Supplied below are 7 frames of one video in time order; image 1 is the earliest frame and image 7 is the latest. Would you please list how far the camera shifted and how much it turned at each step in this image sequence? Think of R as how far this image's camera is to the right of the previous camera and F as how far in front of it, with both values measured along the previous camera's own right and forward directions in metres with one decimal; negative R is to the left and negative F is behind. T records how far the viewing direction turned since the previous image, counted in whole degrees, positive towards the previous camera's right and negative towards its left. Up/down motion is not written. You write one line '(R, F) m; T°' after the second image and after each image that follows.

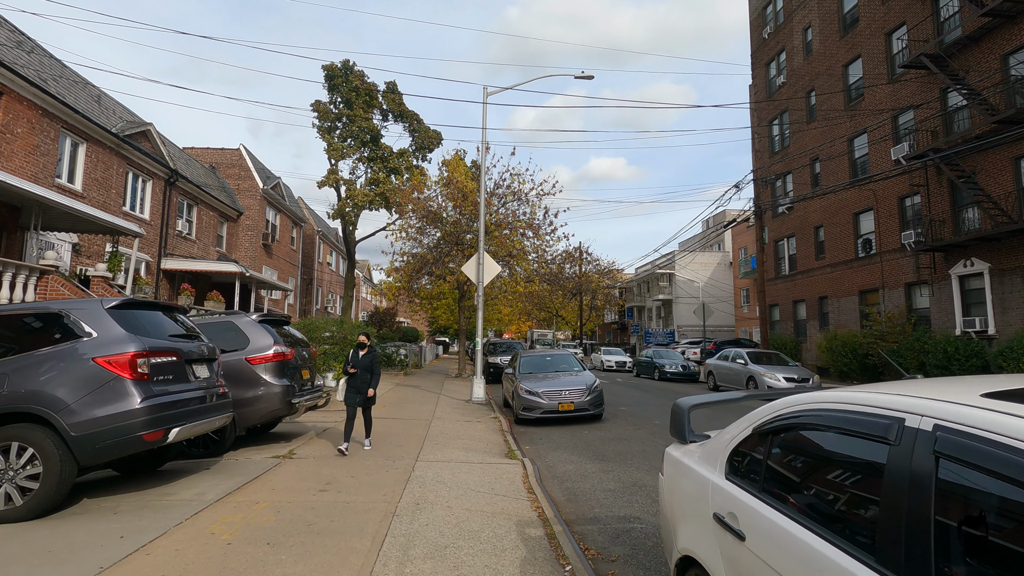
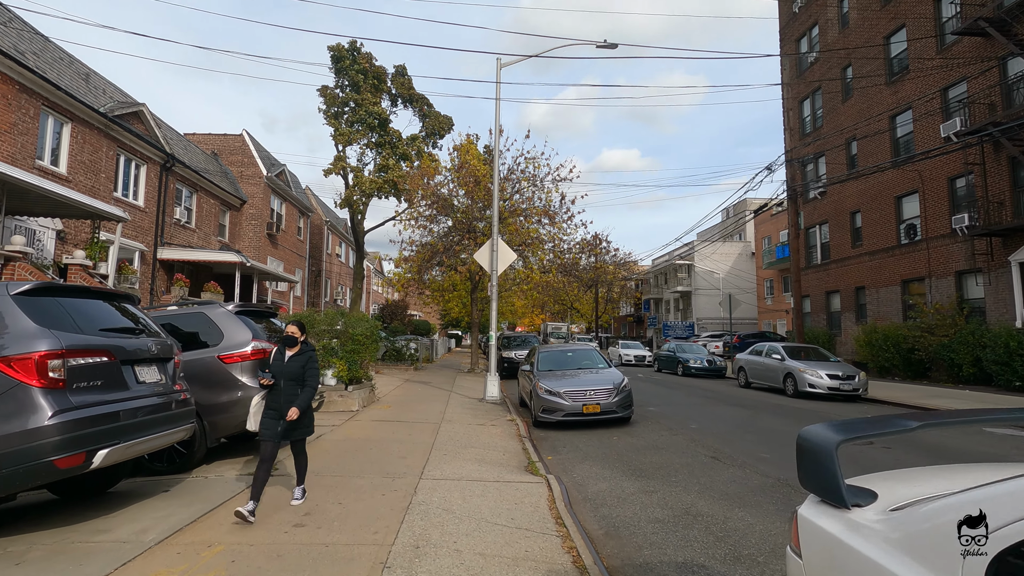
(-0.1, +1.2) m; -1°
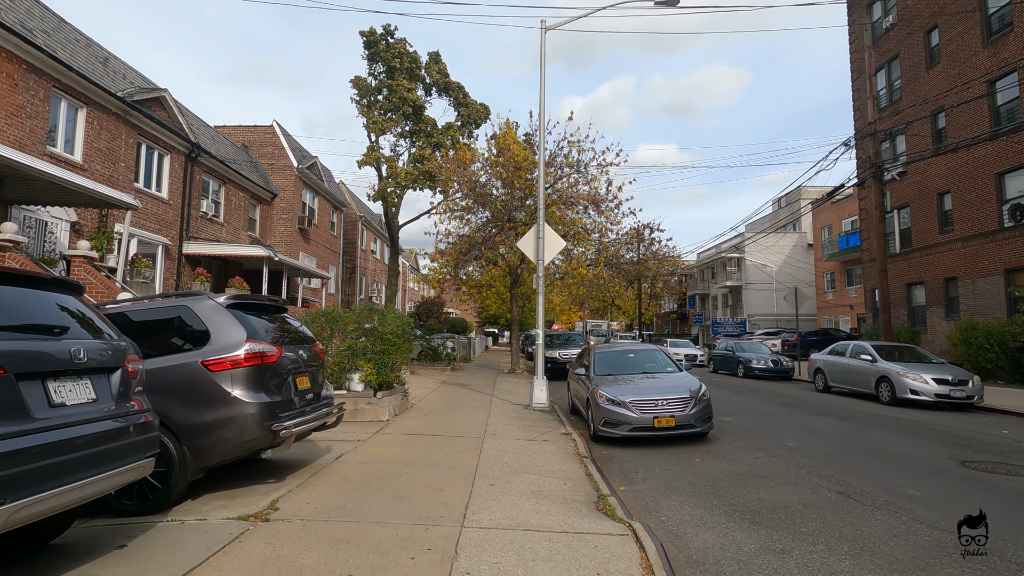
(-0.3, +1.5) m; -4°
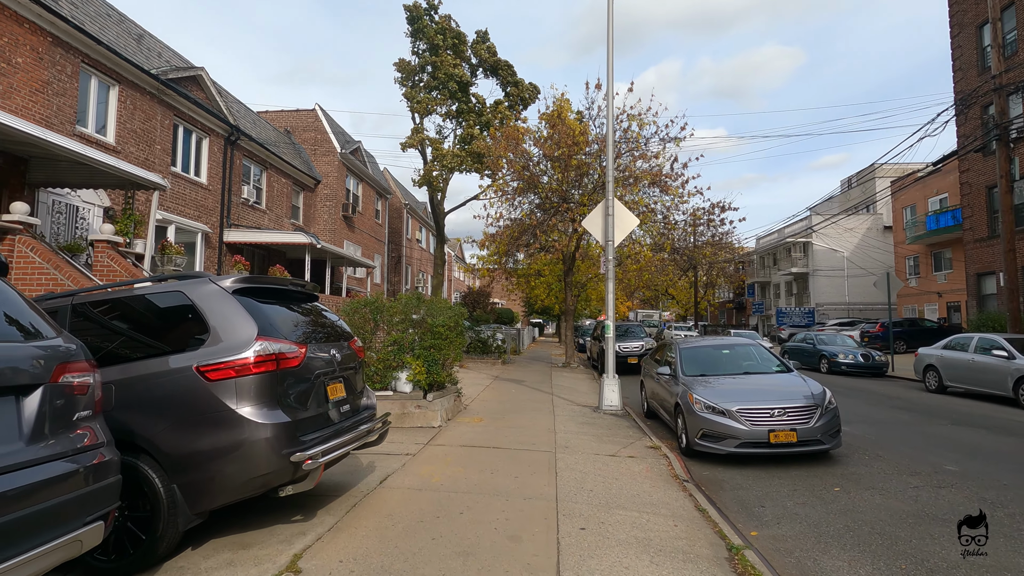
(-0.4, +1.4) m; -5°
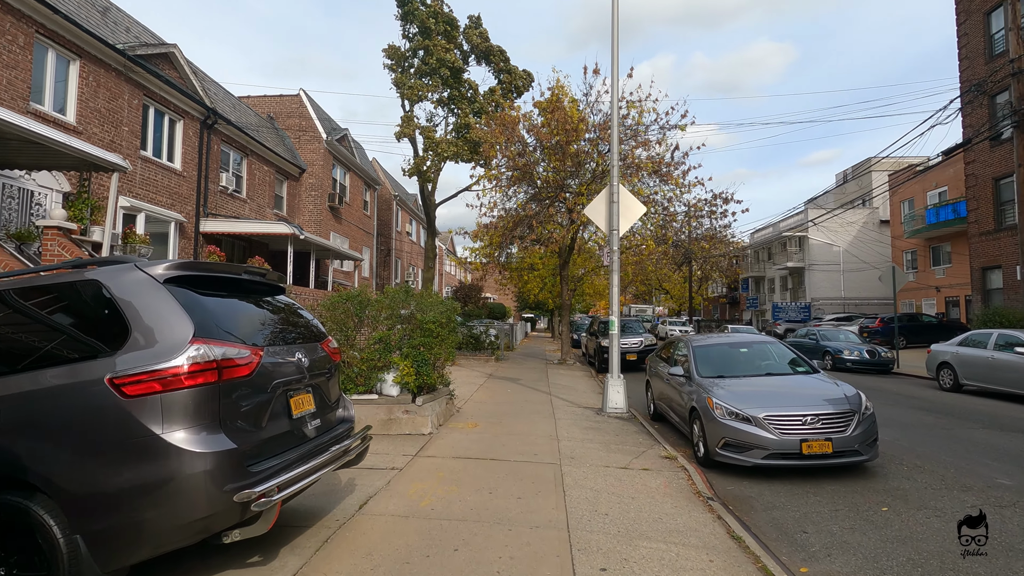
(-0.1, +0.8) m; +1°
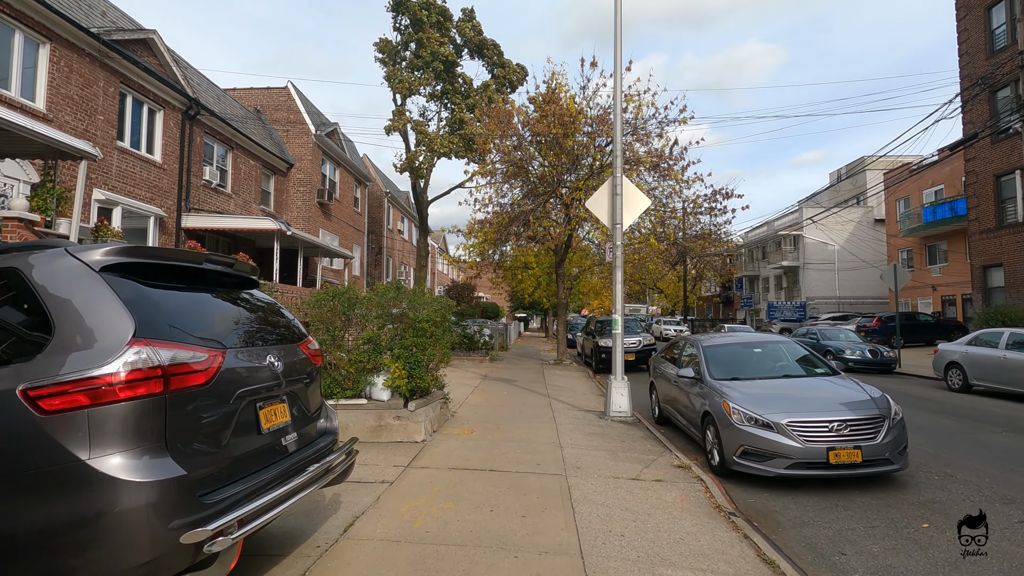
(-0.1, +0.5) m; +1°
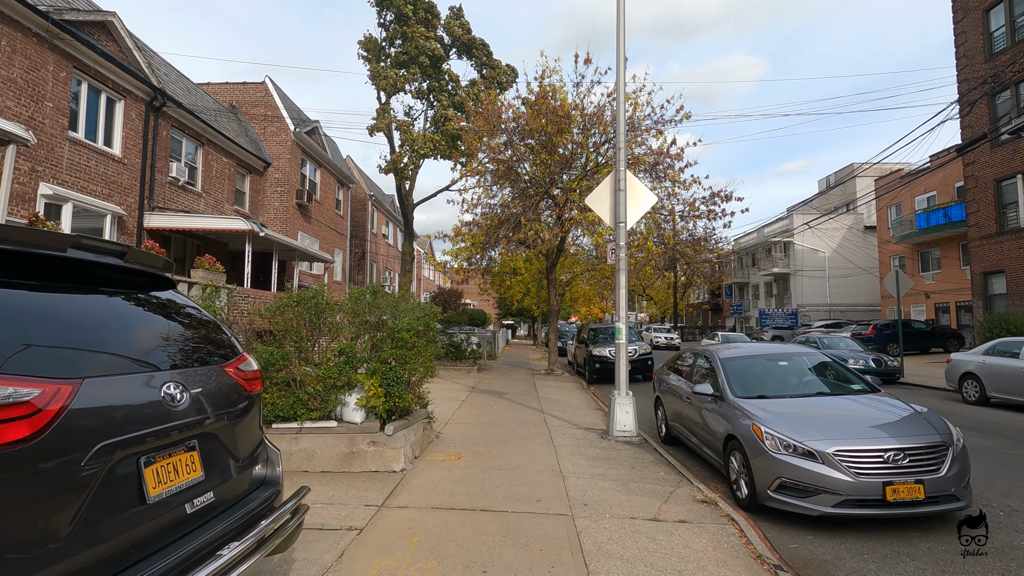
(-0.1, +0.9) m; +1°
